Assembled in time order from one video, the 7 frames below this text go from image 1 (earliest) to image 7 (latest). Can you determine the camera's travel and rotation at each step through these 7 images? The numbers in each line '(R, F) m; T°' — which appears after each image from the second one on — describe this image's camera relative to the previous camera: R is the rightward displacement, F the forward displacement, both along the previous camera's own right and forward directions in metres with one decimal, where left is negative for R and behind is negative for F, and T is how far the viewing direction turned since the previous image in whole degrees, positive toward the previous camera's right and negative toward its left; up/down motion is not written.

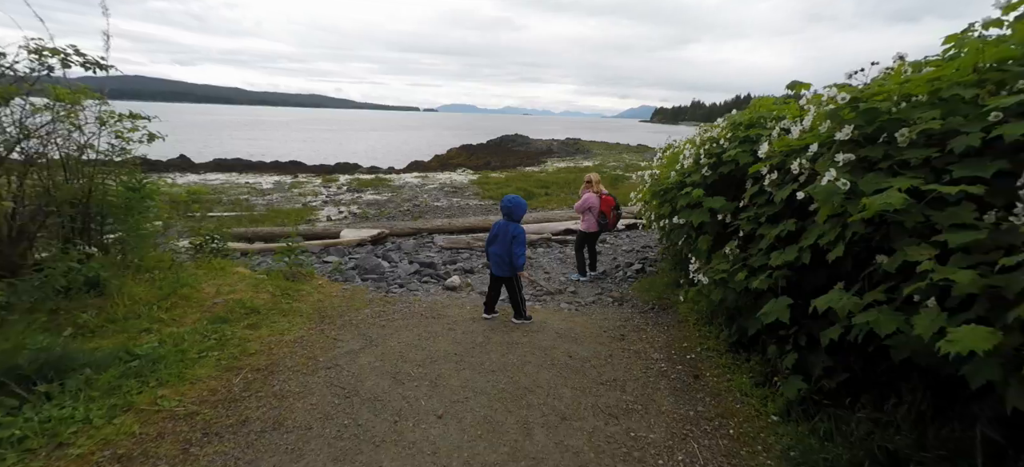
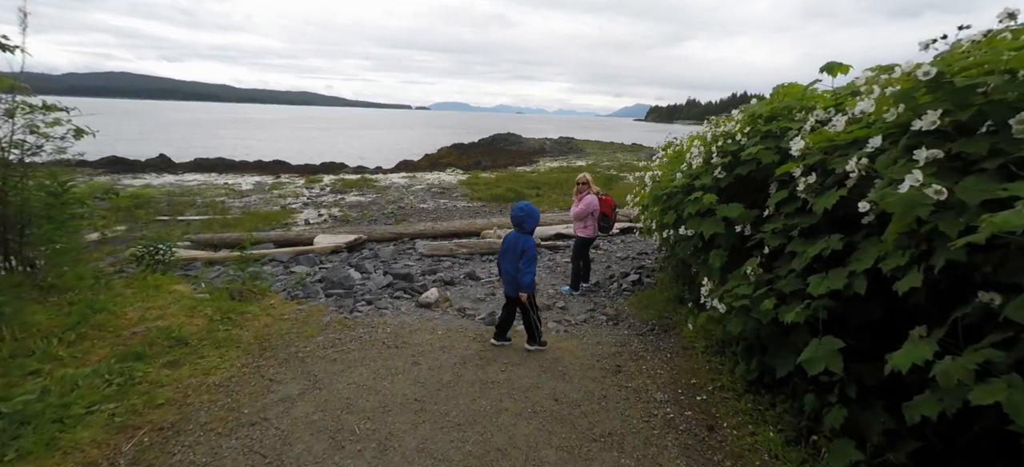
(+0.2, +0.9) m; +1°
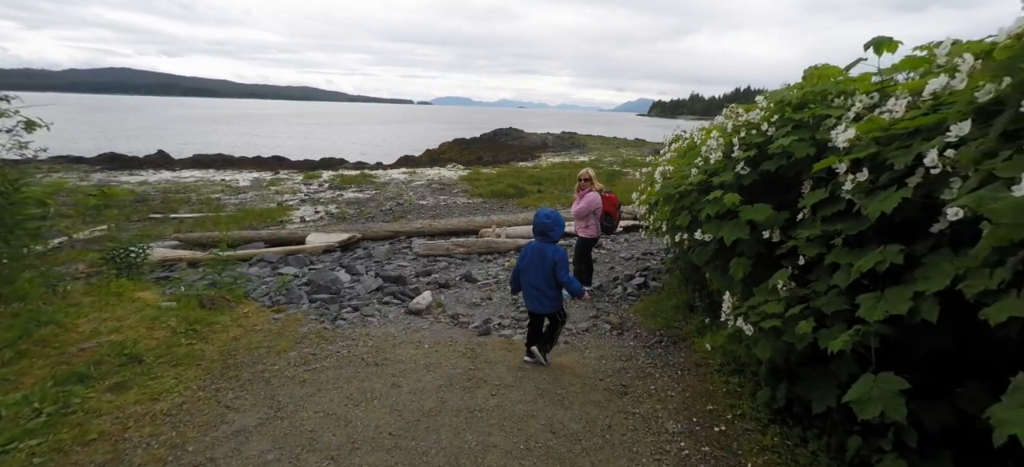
(+0.1, +0.6) m; 0°
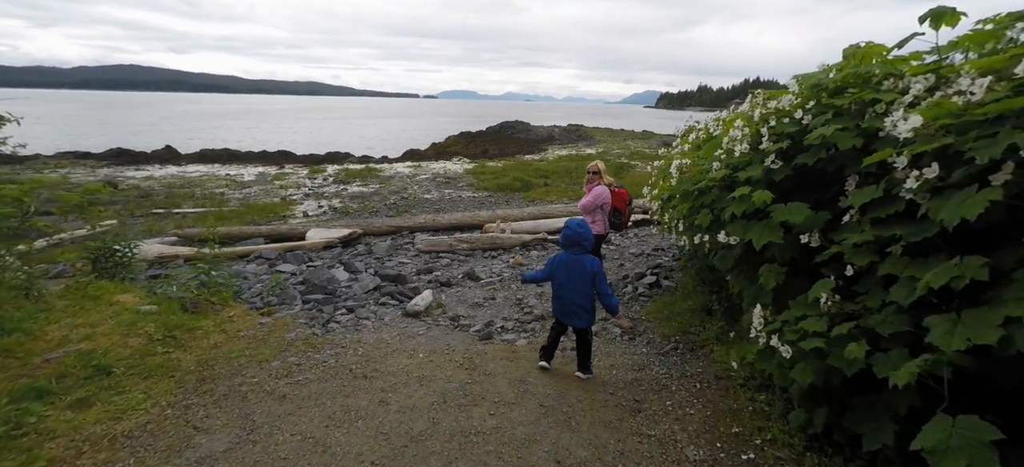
(+0.1, +0.4) m; -1°
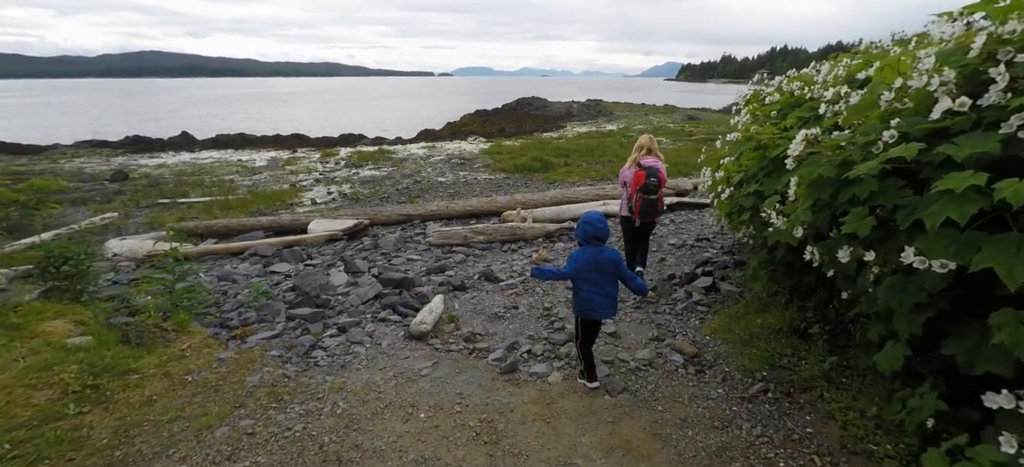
(-0.1, +1.4) m; -2°
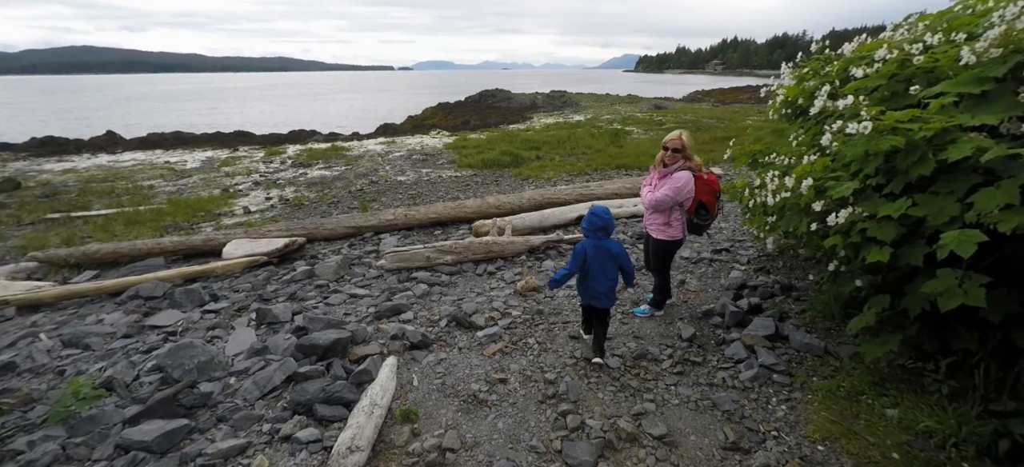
(-0.1, +2.2) m; +4°
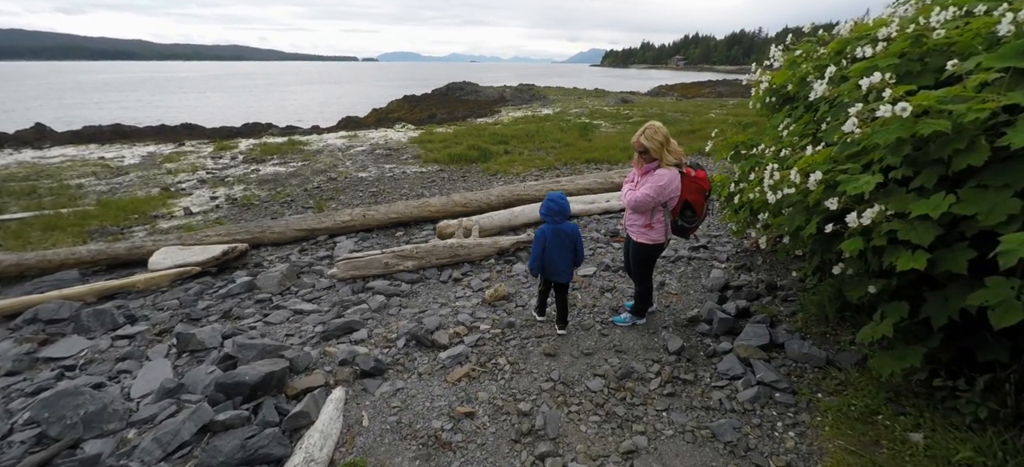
(0.0, +0.7) m; +4°
